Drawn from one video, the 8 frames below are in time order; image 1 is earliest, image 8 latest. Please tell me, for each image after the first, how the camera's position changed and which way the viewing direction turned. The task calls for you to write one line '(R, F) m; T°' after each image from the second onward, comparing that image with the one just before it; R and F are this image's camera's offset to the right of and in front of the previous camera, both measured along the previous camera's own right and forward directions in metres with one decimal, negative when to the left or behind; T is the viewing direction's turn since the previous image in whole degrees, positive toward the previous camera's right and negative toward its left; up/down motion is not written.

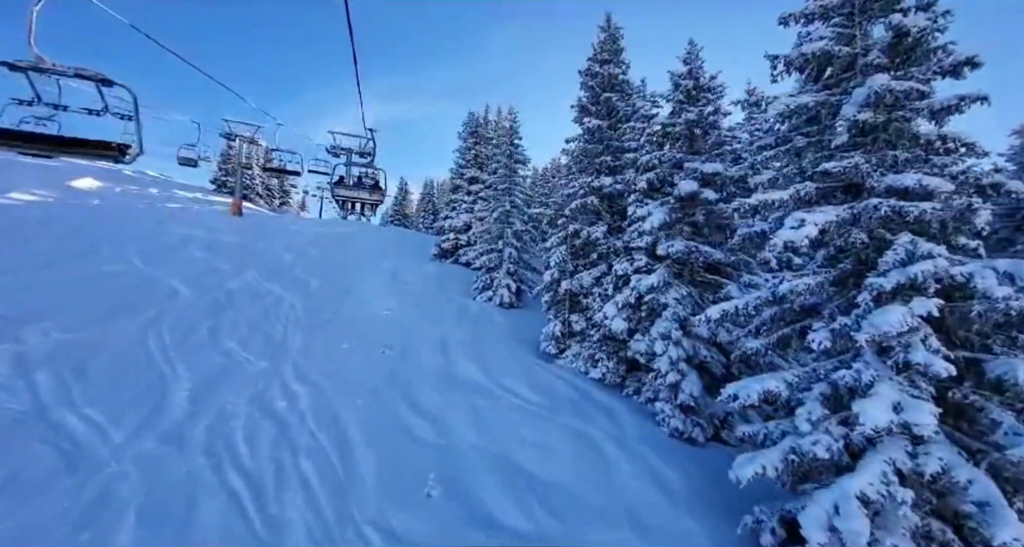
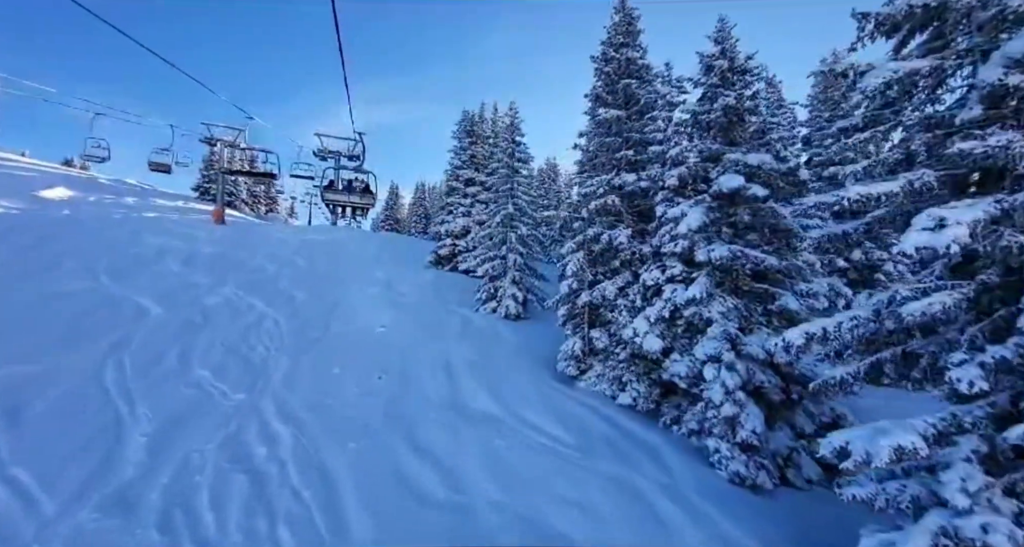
(-0.5, +1.4) m; +1°
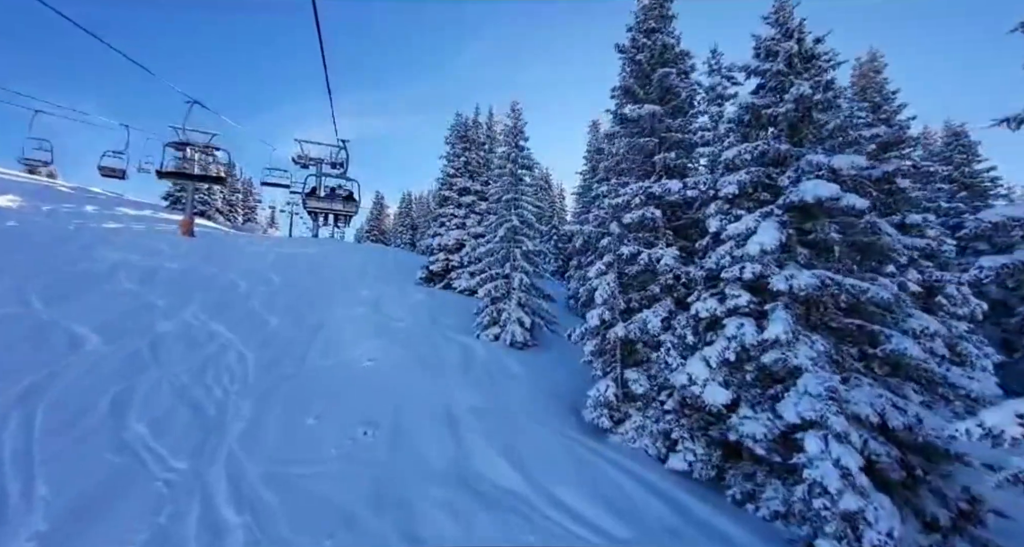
(-0.6, +2.0) m; +2°
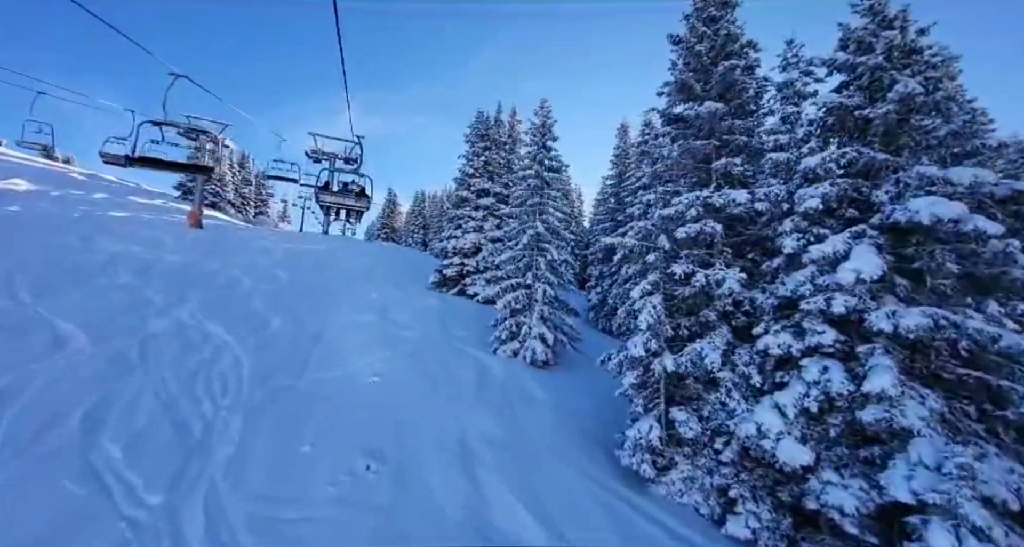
(-0.4, +1.1) m; -1°
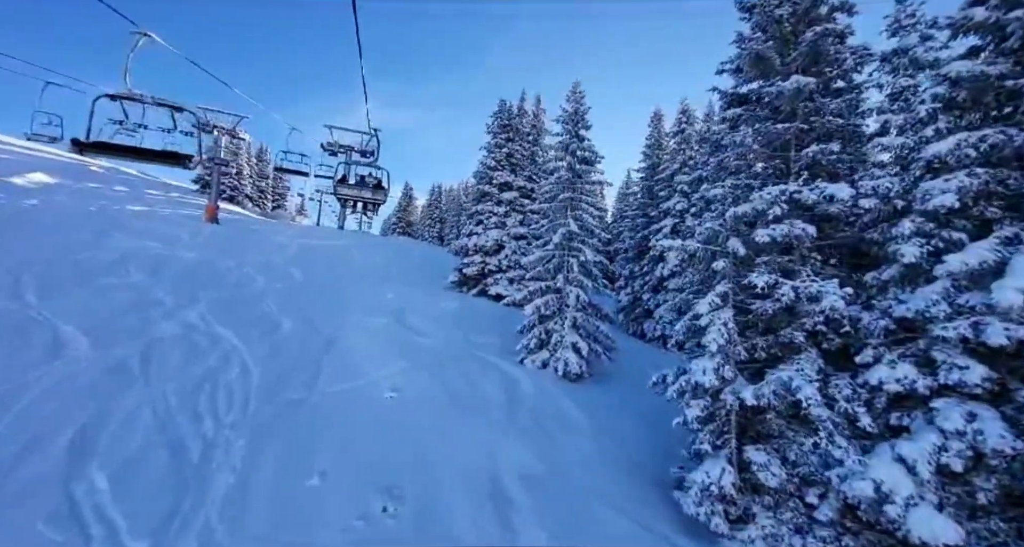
(-0.4, +1.2) m; -2°
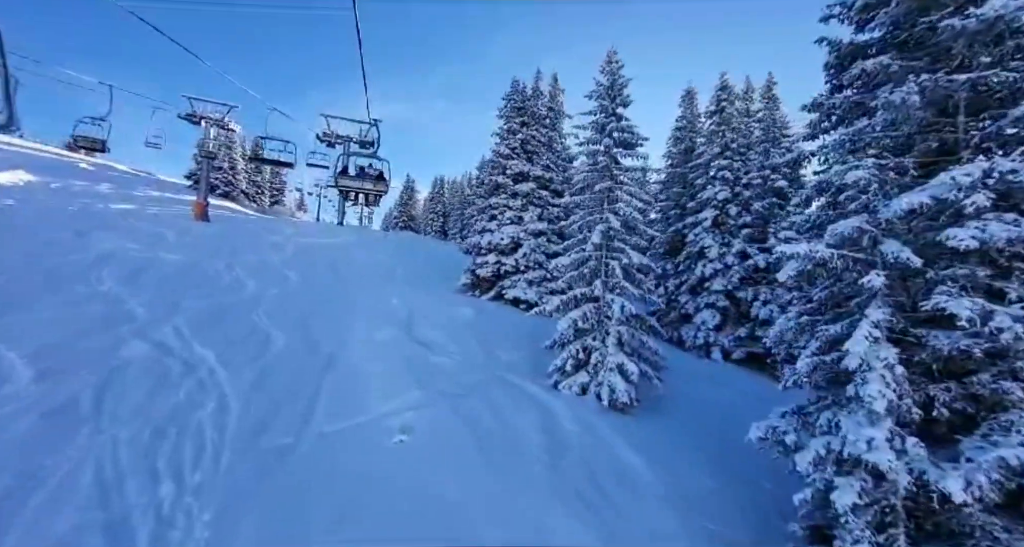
(-0.7, +2.0) m; 0°
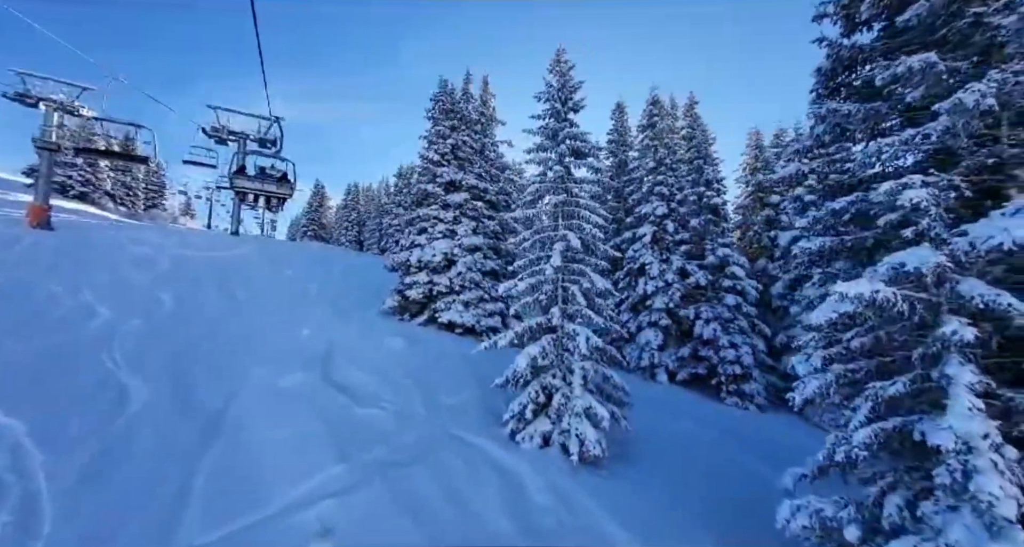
(-0.5, +1.8) m; +11°
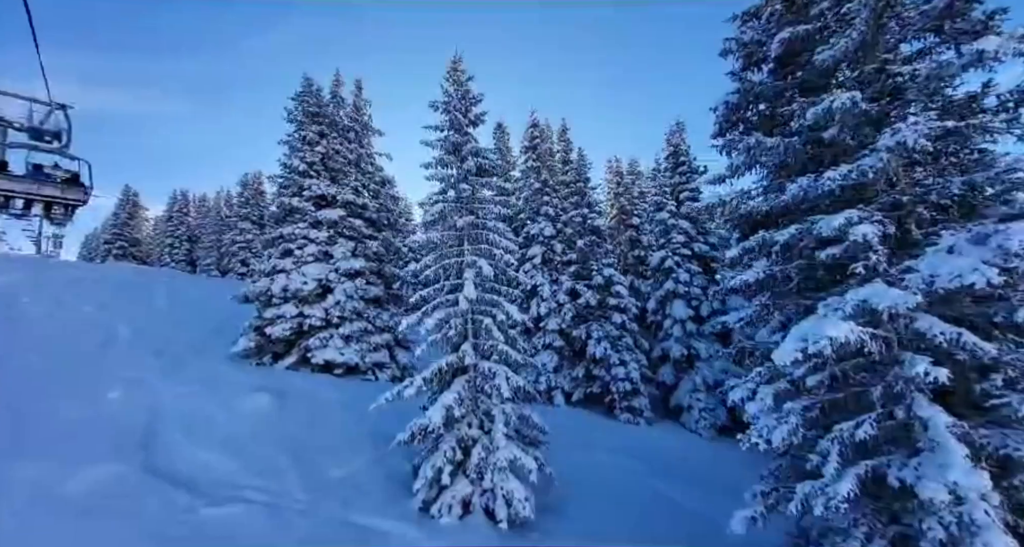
(-0.6, +1.2) m; +18°
